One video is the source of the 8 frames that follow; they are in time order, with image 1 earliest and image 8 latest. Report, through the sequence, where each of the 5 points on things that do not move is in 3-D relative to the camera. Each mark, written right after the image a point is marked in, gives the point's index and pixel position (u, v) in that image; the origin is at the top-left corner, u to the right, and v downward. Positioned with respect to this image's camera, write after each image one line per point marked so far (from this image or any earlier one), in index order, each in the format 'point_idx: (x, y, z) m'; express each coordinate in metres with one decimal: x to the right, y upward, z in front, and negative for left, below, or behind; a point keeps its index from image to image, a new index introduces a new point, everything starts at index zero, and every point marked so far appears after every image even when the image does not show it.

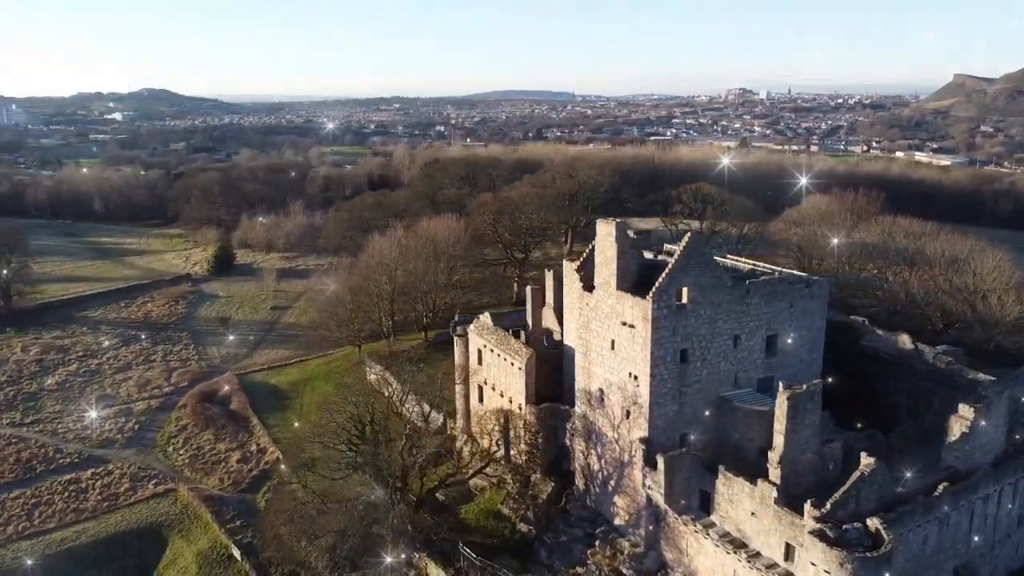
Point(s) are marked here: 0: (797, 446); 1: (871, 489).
0: (+6.9, -3.8, +19.8) m
1: (+7.8, -4.5, +18.1) m
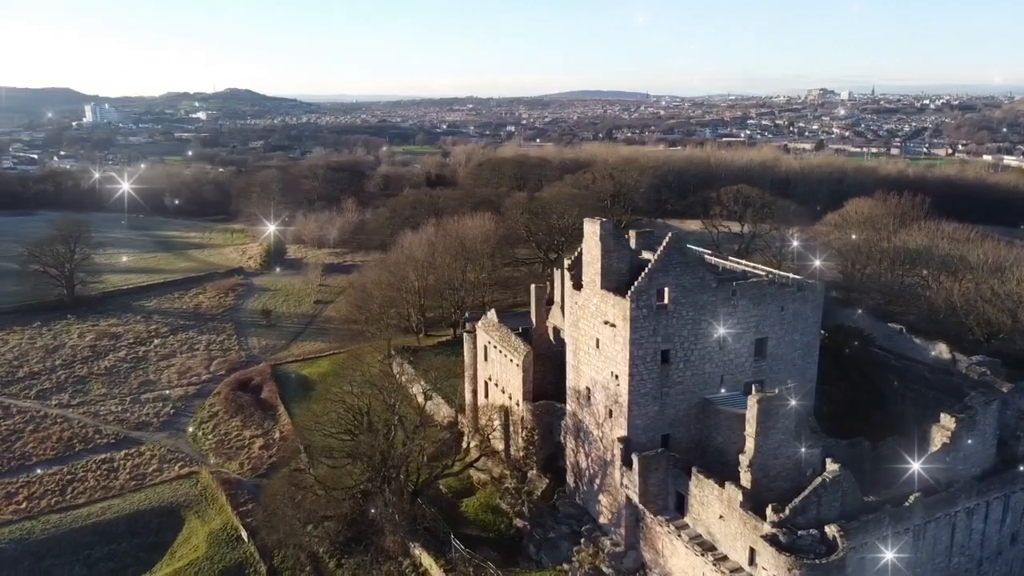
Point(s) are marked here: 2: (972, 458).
0: (+6.1, -3.9, +19.6) m
1: (+6.9, -4.6, +17.7) m
2: (+11.1, -4.1, +19.7) m
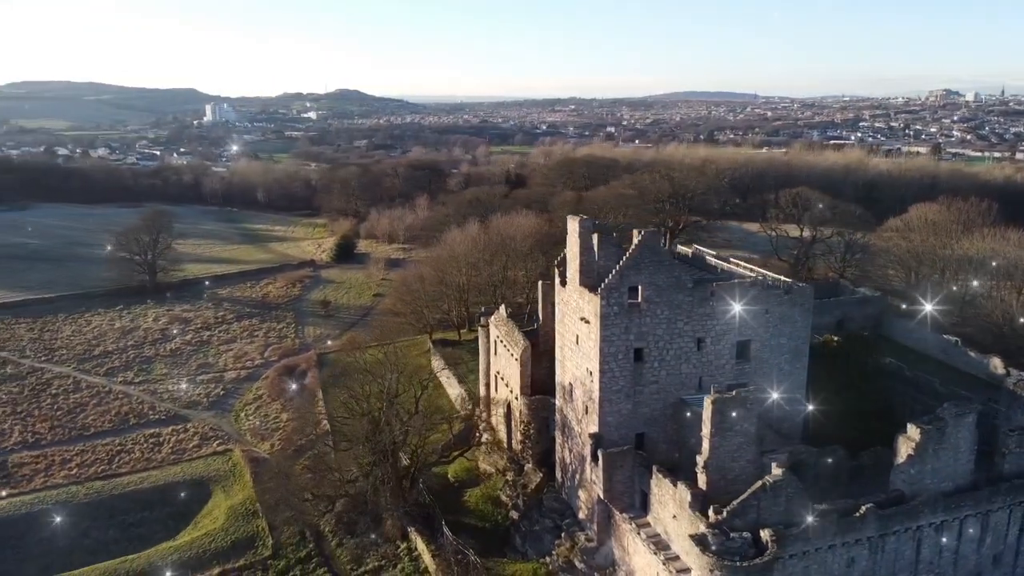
0: (+5.0, -3.9, +19.4) m
1: (+5.6, -4.6, +17.4) m
2: (+10.0, -4.3, +18.8) m
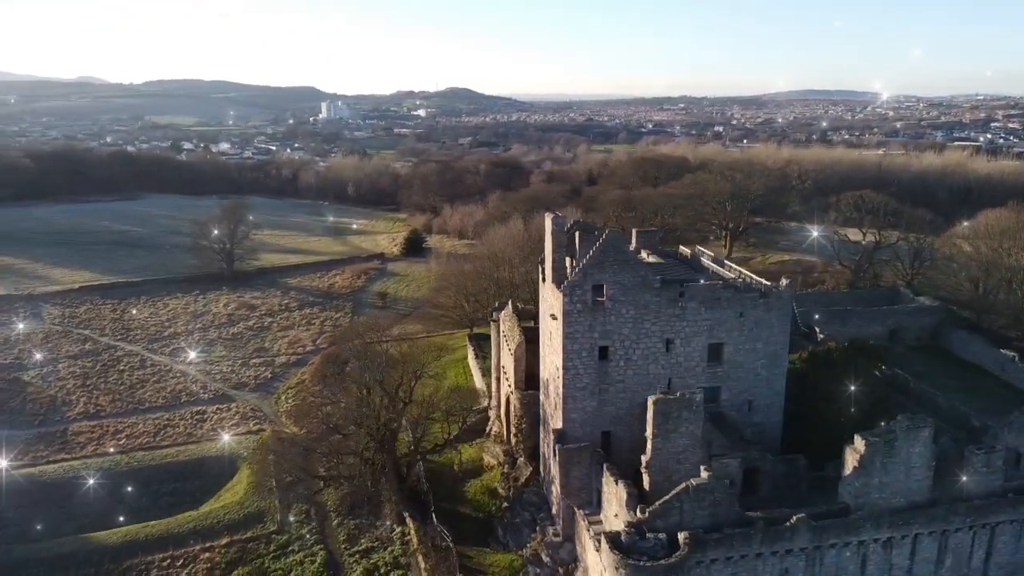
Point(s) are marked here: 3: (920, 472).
0: (+3.7, -3.9, +19.3) m
1: (+3.9, -4.6, +17.3) m
2: (+8.5, -4.5, +18.1) m
3: (+9.1, -4.1, +18.2) m
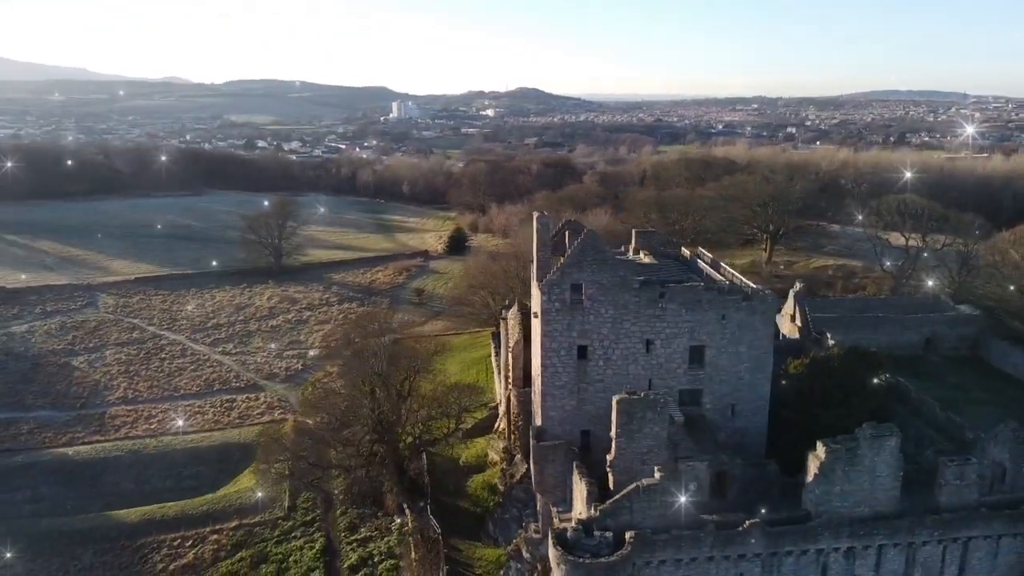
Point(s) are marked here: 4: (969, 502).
0: (+2.8, -3.9, +19.3) m
1: (+2.9, -4.6, +17.3) m
2: (+7.5, -4.6, +17.7) m
3: (+8.1, -4.2, +17.7) m
4: (+10.2, -4.8, +18.2) m
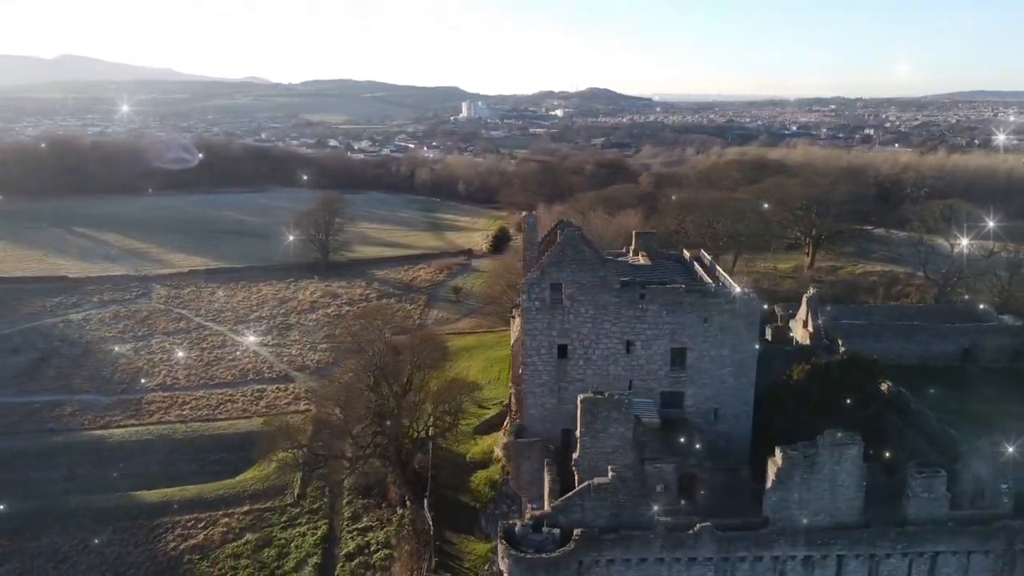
0: (+2.0, -3.9, +19.3) m
1: (+1.9, -4.6, +17.3) m
2: (+6.5, -4.7, +17.4) m
3: (+7.2, -4.3, +17.4) m
4: (+9.2, -5.0, +17.7) m
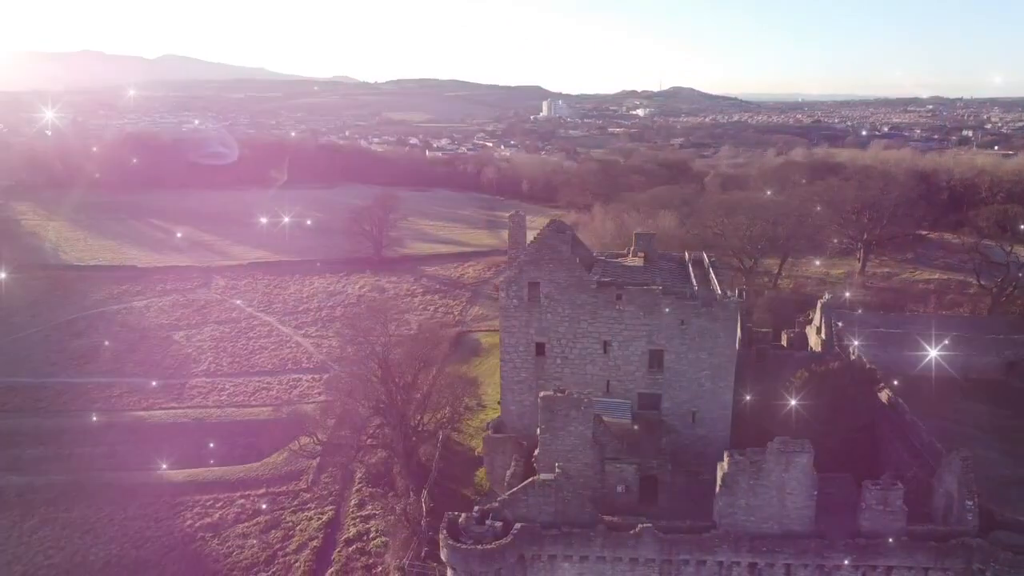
0: (+1.1, -3.9, +19.6) m
1: (+0.7, -4.6, +17.6) m
2: (+5.4, -4.7, +17.2) m
3: (+6.0, -4.4, +17.1) m
4: (+8.1, -5.1, +17.2) m
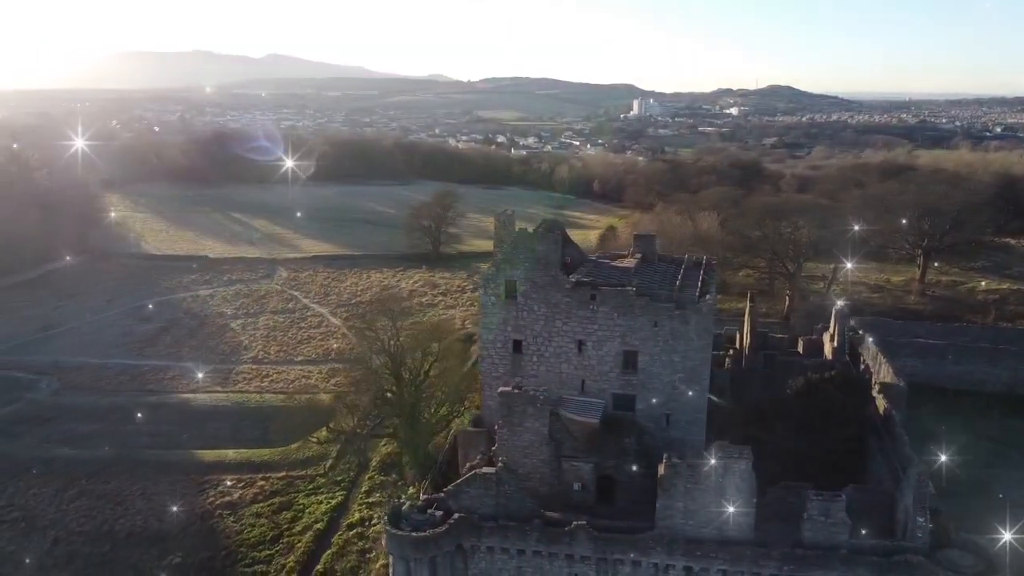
0: (0.0, -3.8, +19.9) m
1: (-0.5, -4.5, +18.0) m
2: (+4.0, -4.8, +17.1) m
3: (+4.7, -4.5, +16.9) m
4: (+6.7, -5.3, +16.8) m
